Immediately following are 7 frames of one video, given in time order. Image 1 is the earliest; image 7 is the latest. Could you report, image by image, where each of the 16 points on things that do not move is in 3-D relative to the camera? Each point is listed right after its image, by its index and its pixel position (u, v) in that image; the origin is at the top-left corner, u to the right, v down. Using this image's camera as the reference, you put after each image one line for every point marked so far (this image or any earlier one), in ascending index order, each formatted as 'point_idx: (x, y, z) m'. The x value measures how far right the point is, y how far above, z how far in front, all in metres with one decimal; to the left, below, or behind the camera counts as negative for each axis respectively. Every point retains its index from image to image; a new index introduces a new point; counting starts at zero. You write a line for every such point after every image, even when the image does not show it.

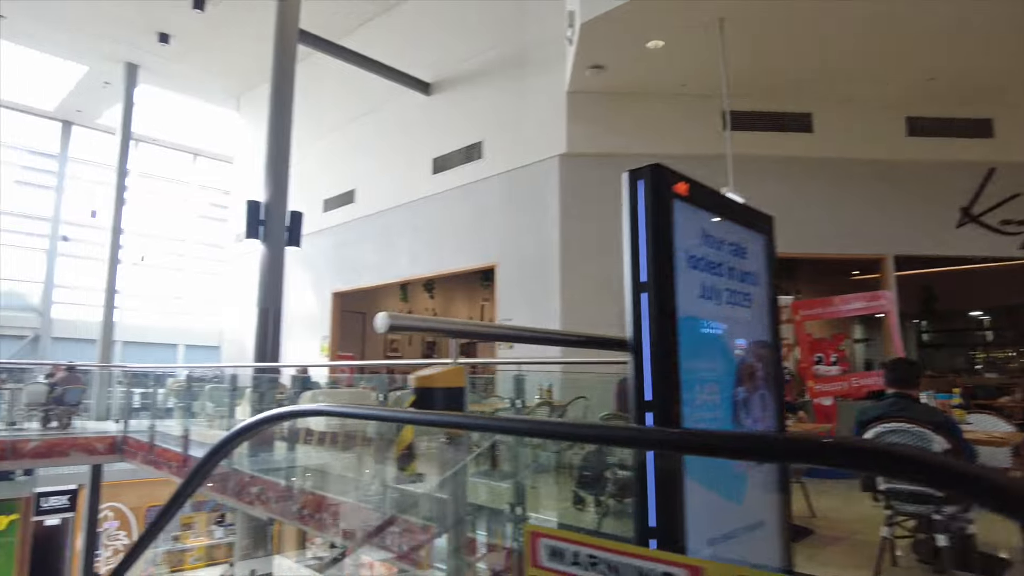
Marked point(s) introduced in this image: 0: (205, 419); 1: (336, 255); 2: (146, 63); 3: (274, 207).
0: (-3.2, -1.4, +6.9) m
1: (-2.4, +0.5, +9.5) m
2: (-6.2, +3.9, +11.4) m
3: (-2.2, +0.7, +6.2) m
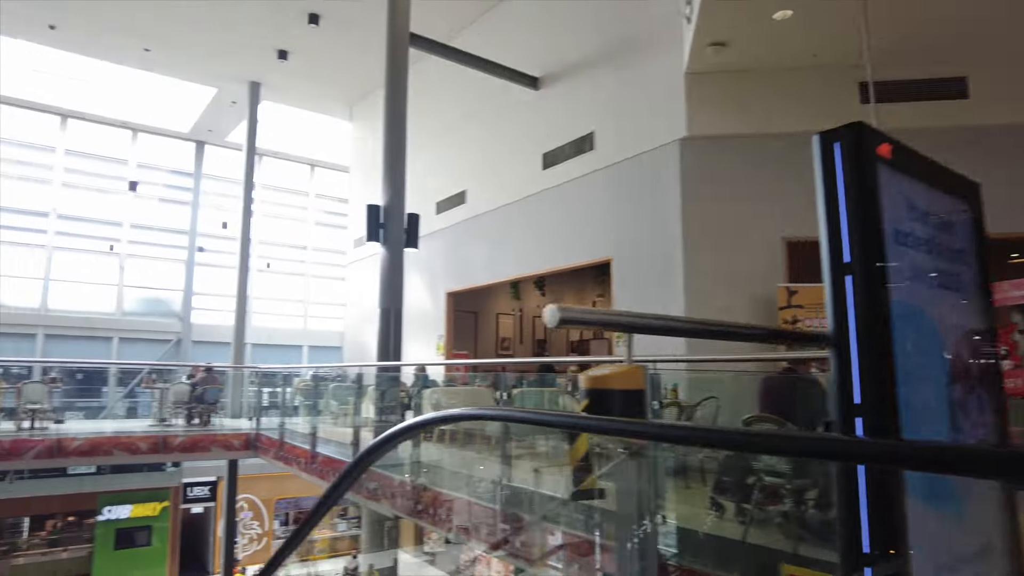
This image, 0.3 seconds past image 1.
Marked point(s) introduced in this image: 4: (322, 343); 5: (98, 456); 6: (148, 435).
0: (-1.9, -1.4, +7.1) m
1: (-0.9, +0.5, +9.6) m
2: (-4.4, +3.8, +12.1) m
3: (-1.1, +0.7, +6.3) m
4: (-4.9, -1.4, +17.3) m
5: (-5.2, -2.1, +8.4) m
6: (-4.8, -1.9, +8.7) m
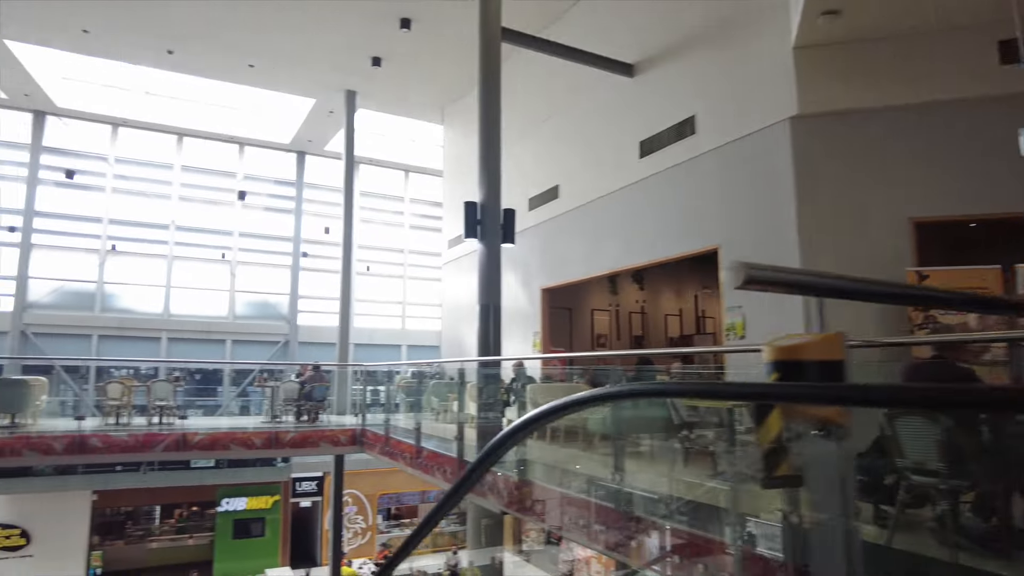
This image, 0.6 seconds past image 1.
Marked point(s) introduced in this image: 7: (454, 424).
0: (-0.9, -1.4, +7.2) m
1: (+0.5, +0.5, +9.5) m
2: (-2.8, +3.8, +12.5) m
3: (-0.2, +0.8, +6.3) m
4: (-2.5, -1.5, +17.7) m
5: (-3.9, -2.2, +8.9) m
6: (-3.4, -2.0, +9.2) m
7: (-0.6, -1.4, +6.6) m
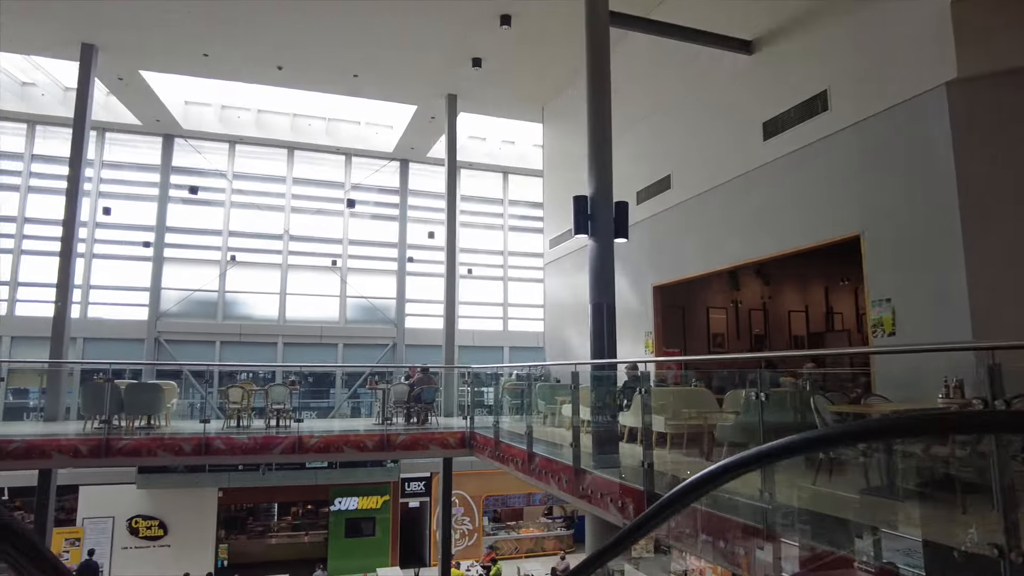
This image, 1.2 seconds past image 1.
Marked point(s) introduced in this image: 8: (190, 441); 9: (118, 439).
0: (+0.3, -1.4, +7.0) m
1: (+2.0, +0.6, +9.1) m
2: (-0.9, +3.7, +12.5) m
3: (+0.8, +0.8, +6.0) m
4: (+0.3, -1.5, +17.6) m
5: (-2.4, -2.3, +9.1) m
6: (-1.9, -2.0, +9.3) m
7: (+0.5, -1.4, +6.3) m
8: (-4.2, -2.0, +8.6) m
9: (-5.0, -1.9, +8.4) m
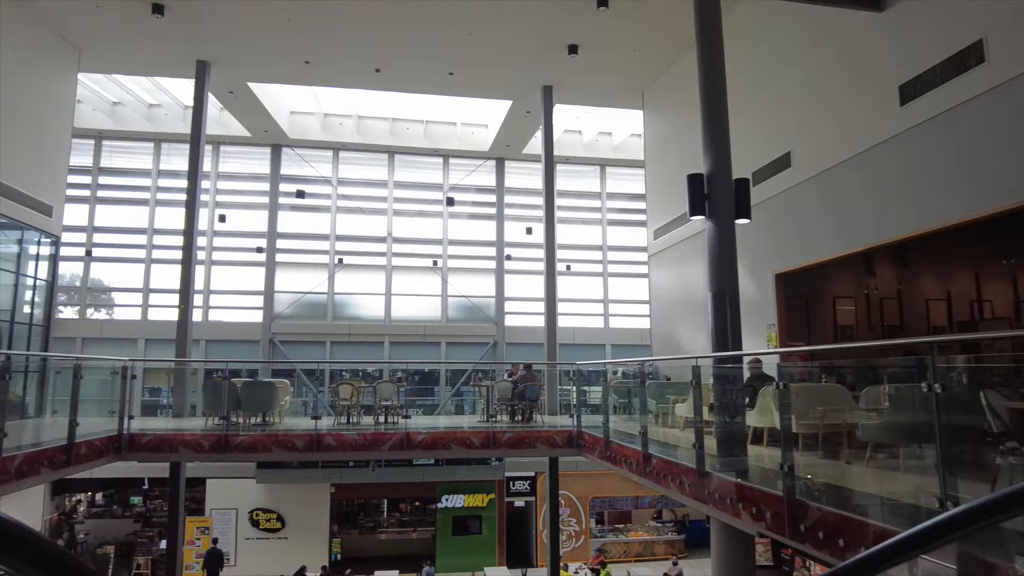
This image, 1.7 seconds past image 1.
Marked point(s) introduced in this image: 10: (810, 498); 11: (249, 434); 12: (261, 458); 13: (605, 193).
0: (+1.4, -1.3, +6.6) m
1: (+3.3, +0.7, +8.4) m
2: (+0.9, +3.8, +12.2) m
3: (+1.7, +0.9, +5.5) m
4: (+2.9, -1.4, +17.1) m
5: (-1.0, -2.2, +9.0) m
6: (-0.5, -2.0, +9.2) m
7: (+1.5, -1.3, +5.8) m
8: (-2.8, -2.0, +8.8) m
9: (-3.6, -1.9, +8.8) m
10: (+1.8, -1.3, +4.0) m
11: (-3.5, -1.9, +8.8) m
12: (-3.3, -2.2, +8.7) m
13: (+2.5, +2.5, +17.7) m
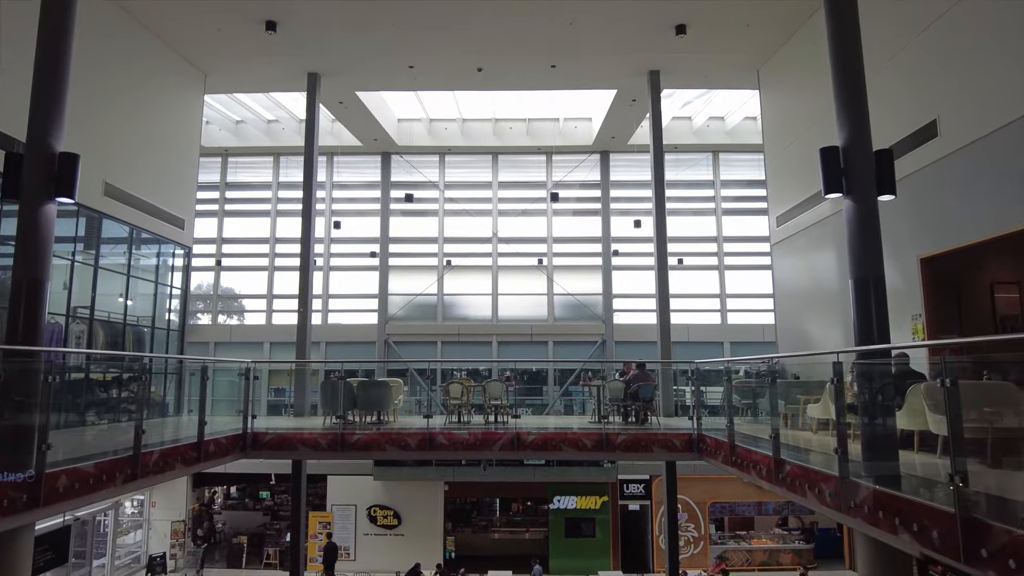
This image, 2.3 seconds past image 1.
0: (+2.5, -1.2, +6.0) m
1: (+4.6, +0.9, +7.5) m
2: (+2.7, +3.9, +11.6) m
3: (+2.5, +1.0, +4.9) m
4: (+5.6, -1.2, +16.1) m
5: (+0.5, -2.2, +8.8) m
6: (+1.0, -1.9, +8.9) m
7: (+2.4, -1.2, +5.3) m
8: (-1.3, -2.0, +8.9) m
9: (-2.2, -2.0, +9.0) m
10: (+2.4, -1.2, +3.4) m
11: (-2.0, -1.9, +8.9) m
12: (-1.8, -2.3, +8.9) m
13: (+5.2, +2.7, +16.8) m
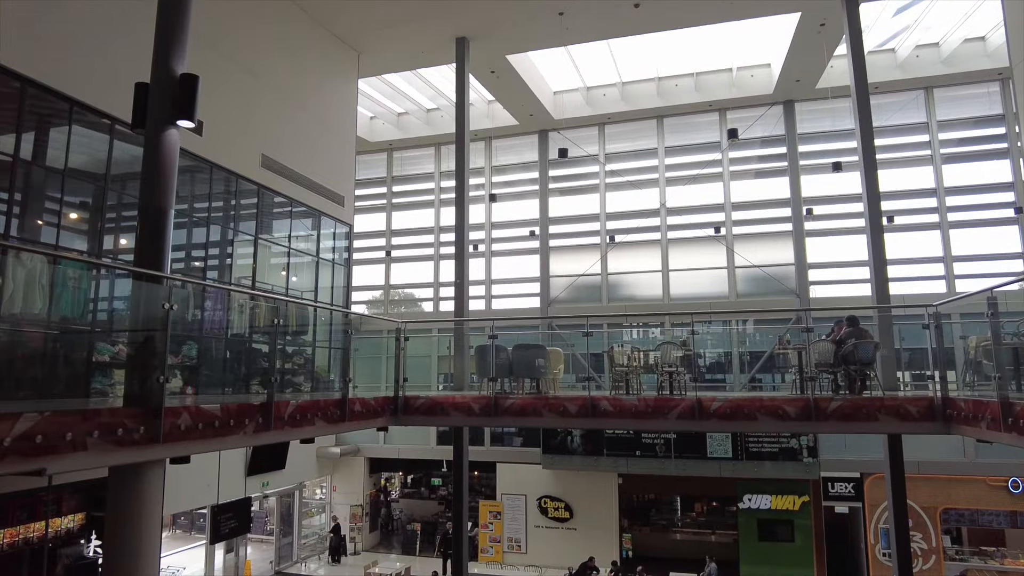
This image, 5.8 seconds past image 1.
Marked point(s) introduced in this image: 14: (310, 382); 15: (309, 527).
0: (+3.7, -0.4, +4.1) m
1: (+6.0, +1.7, +5.1) m
2: (+5.1, +4.6, +9.6) m
3: (+3.3, +1.7, +3.1) m
4: (+9.3, -0.4, +13.2) m
5: (+2.5, -1.5, +7.3) m
6: (+3.0, -1.3, +7.3) m
7: (+3.5, -0.4, +3.4) m
8: (+0.8, -1.4, +7.9) m
9: (0.0, -1.4, +8.2) m
10: (+3.0, -0.4, +1.6) m
11: (+0.1, -1.4, +8.1) m
12: (+0.3, -1.7, +8.0) m
13: (+8.9, +3.5, +14.0) m
14: (-2.0, -0.7, +6.1) m
15: (-4.7, -5.4, +15.2) m
